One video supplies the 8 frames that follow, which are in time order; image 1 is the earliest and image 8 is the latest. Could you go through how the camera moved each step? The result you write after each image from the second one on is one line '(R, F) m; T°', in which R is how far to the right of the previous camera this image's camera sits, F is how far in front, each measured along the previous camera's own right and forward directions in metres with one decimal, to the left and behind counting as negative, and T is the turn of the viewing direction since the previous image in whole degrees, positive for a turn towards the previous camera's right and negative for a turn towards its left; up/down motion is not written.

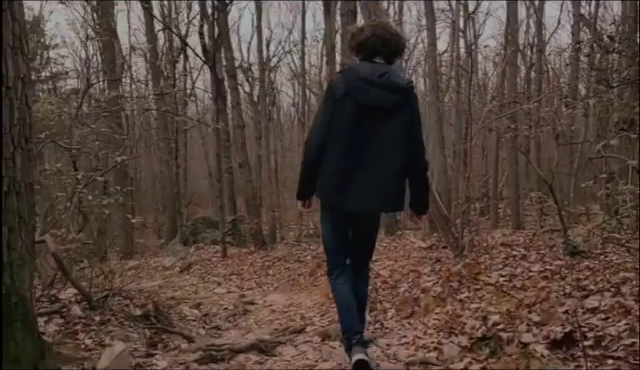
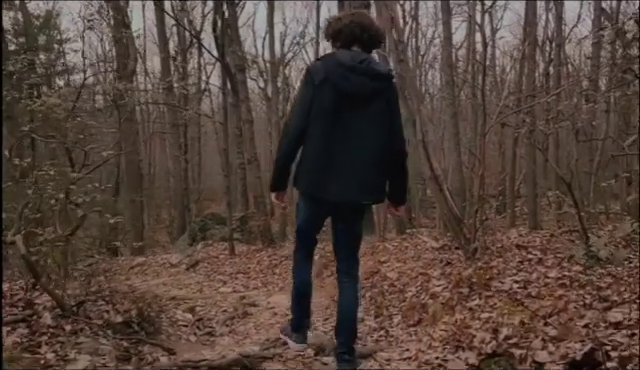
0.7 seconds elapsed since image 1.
(+0.1, +0.4) m; -1°
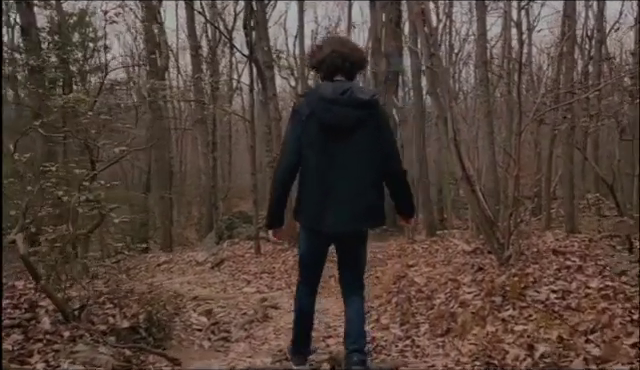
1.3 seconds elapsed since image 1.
(+0.1, +0.3) m; -3°
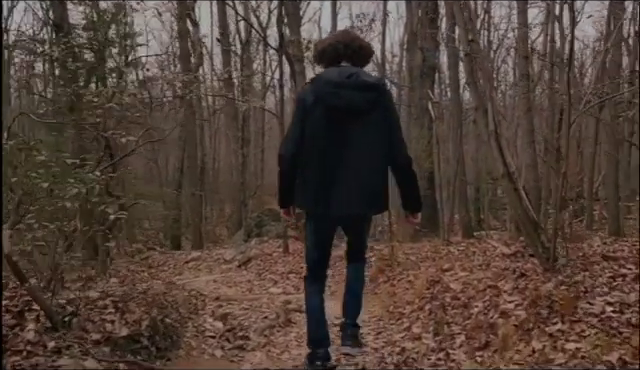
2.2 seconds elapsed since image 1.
(+0.1, +0.5) m; -3°
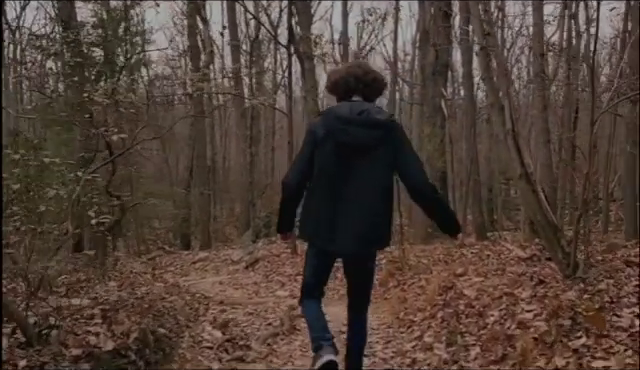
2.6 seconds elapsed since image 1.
(0.0, +0.3) m; -1°
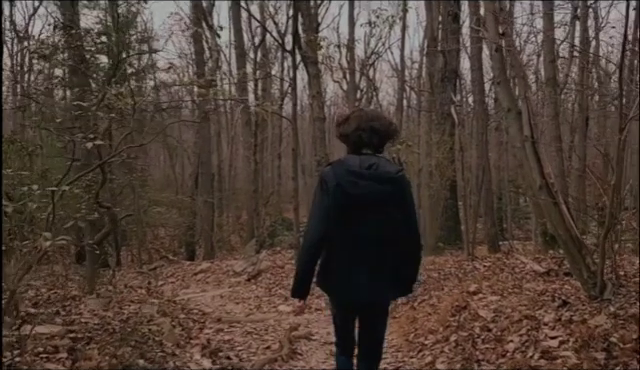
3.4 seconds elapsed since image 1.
(0.0, +0.5) m; -1°
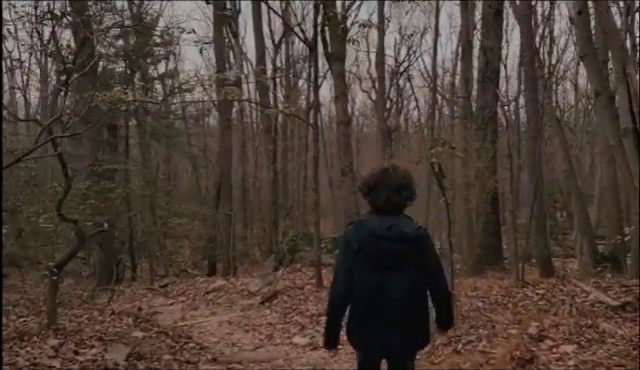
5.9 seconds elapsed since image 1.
(+0.1, +1.5) m; -3°
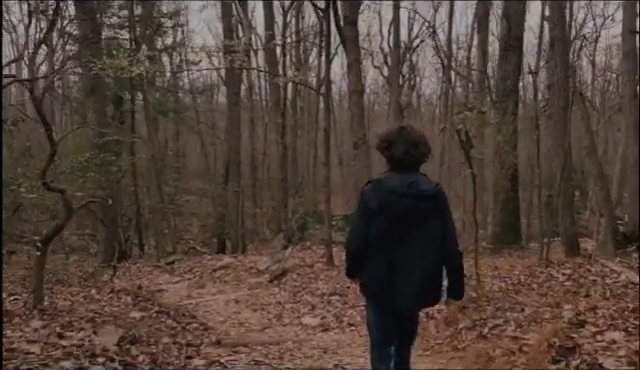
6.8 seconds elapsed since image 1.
(0.0, +0.5) m; -1°
